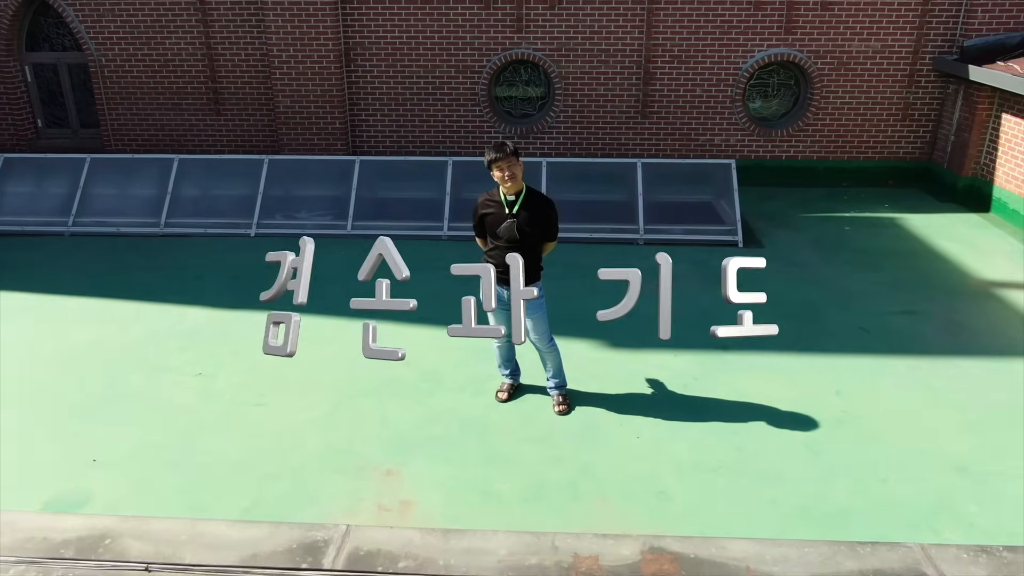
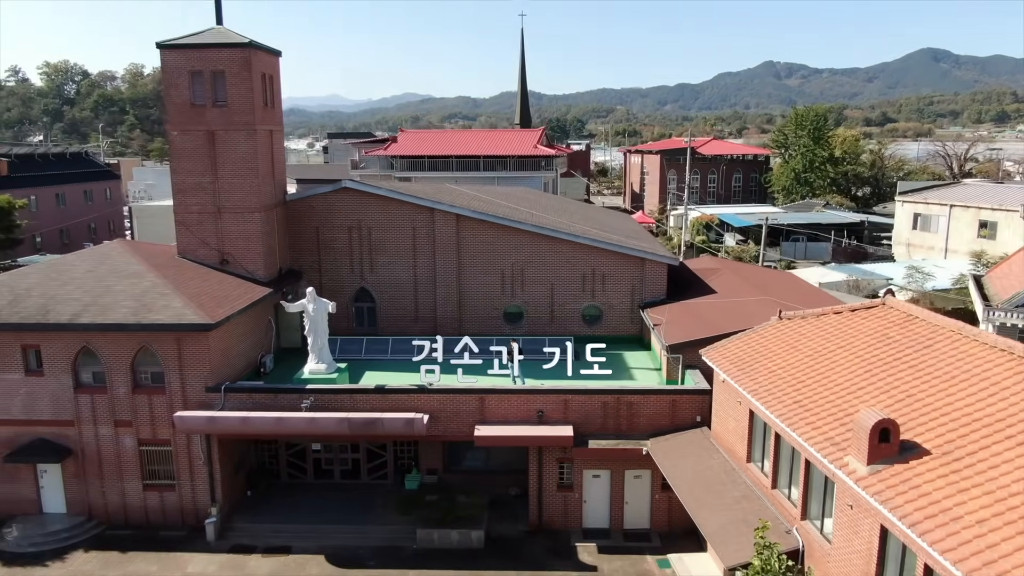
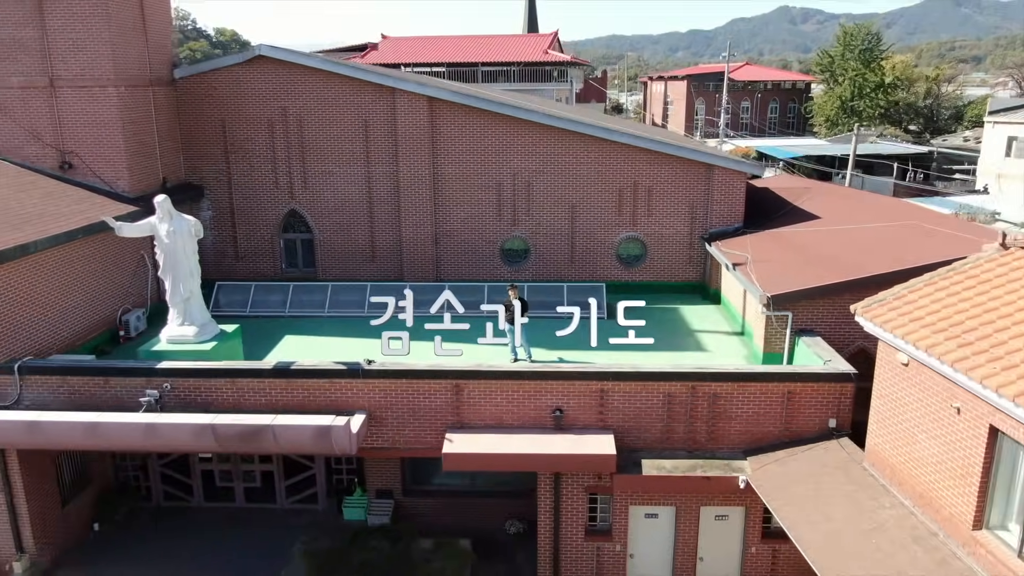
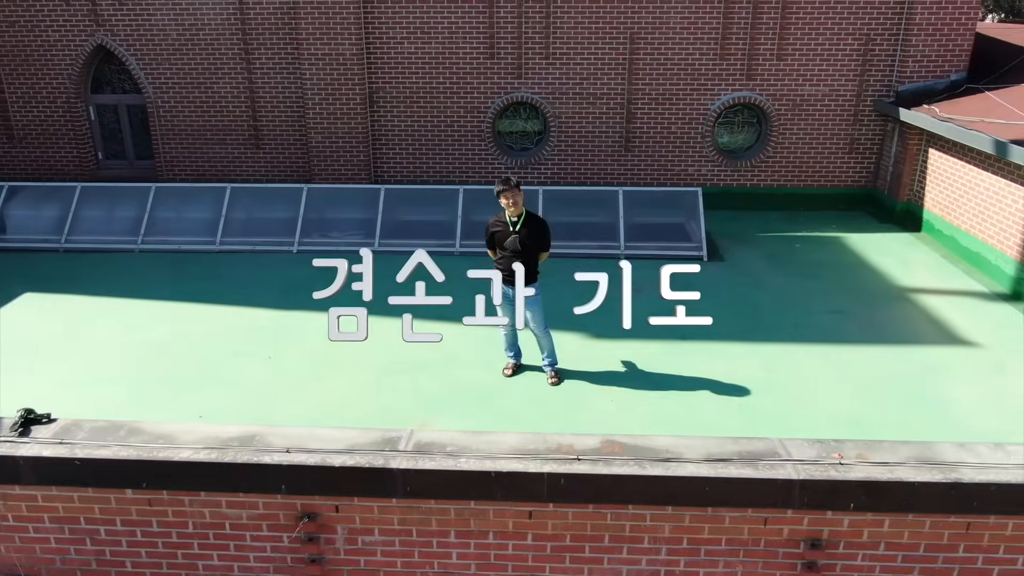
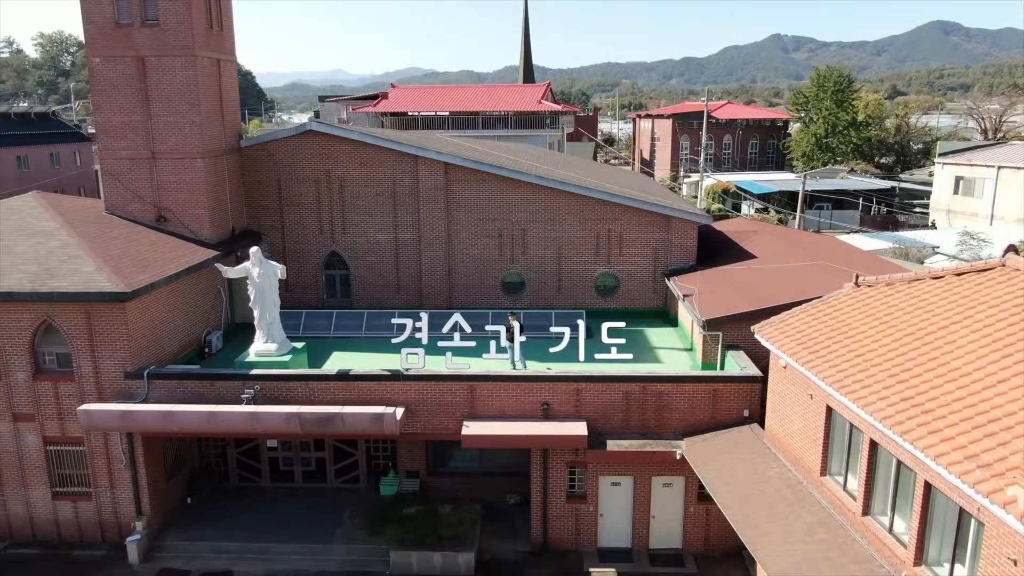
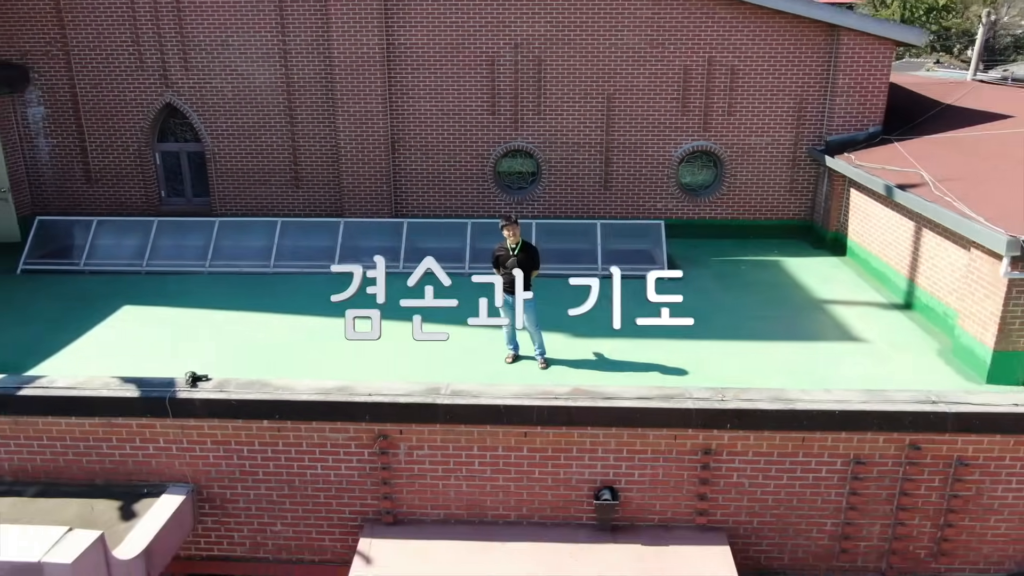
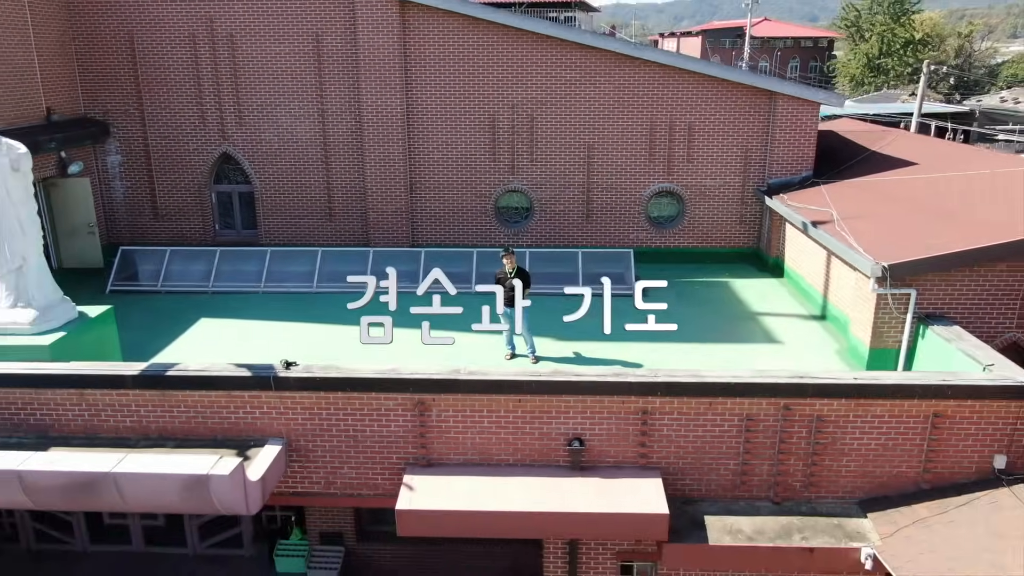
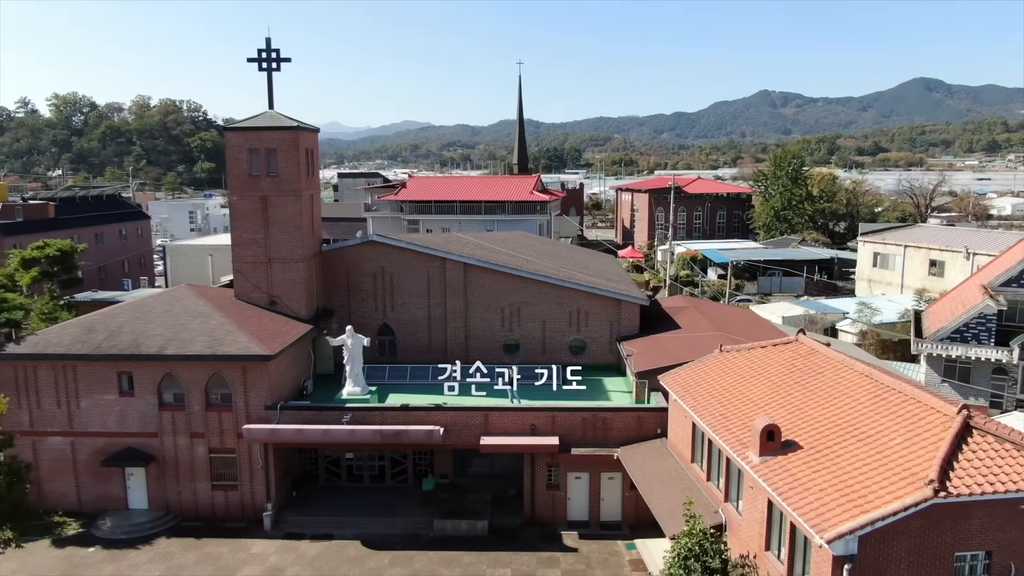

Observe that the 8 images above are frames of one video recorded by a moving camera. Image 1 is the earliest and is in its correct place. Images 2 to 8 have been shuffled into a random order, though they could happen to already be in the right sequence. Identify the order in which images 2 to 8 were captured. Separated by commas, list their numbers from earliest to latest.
4, 6, 7, 3, 5, 2, 8
